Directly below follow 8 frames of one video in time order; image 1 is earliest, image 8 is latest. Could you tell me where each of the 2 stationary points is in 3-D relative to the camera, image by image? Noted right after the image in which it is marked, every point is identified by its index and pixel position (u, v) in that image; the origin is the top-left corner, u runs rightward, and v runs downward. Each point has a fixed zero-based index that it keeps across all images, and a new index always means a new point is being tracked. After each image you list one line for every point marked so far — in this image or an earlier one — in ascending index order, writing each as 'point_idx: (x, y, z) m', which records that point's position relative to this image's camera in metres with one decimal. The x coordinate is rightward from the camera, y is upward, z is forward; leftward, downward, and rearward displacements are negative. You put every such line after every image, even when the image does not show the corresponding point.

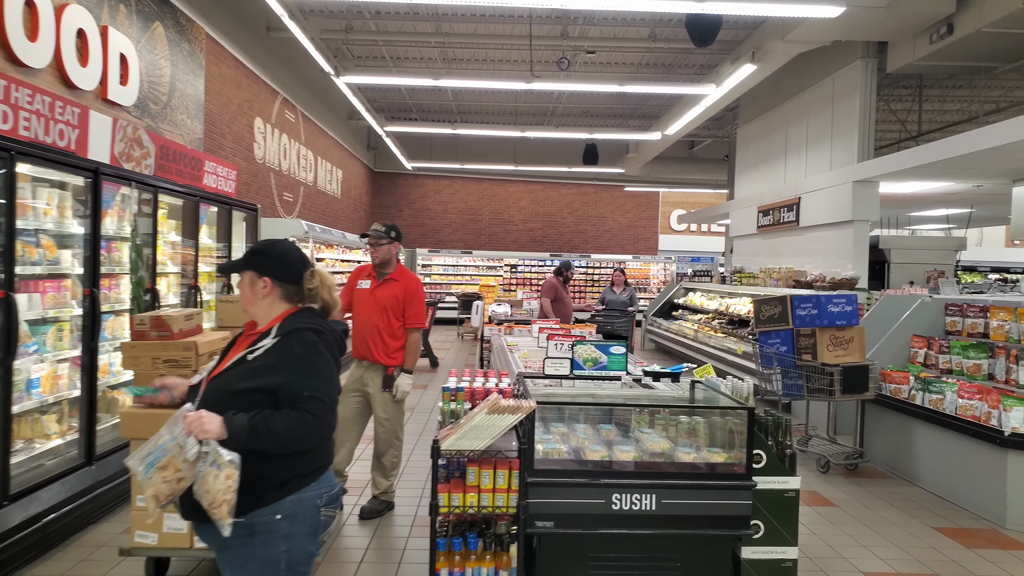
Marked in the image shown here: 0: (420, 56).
0: (-1.8, +4.5, +12.7) m
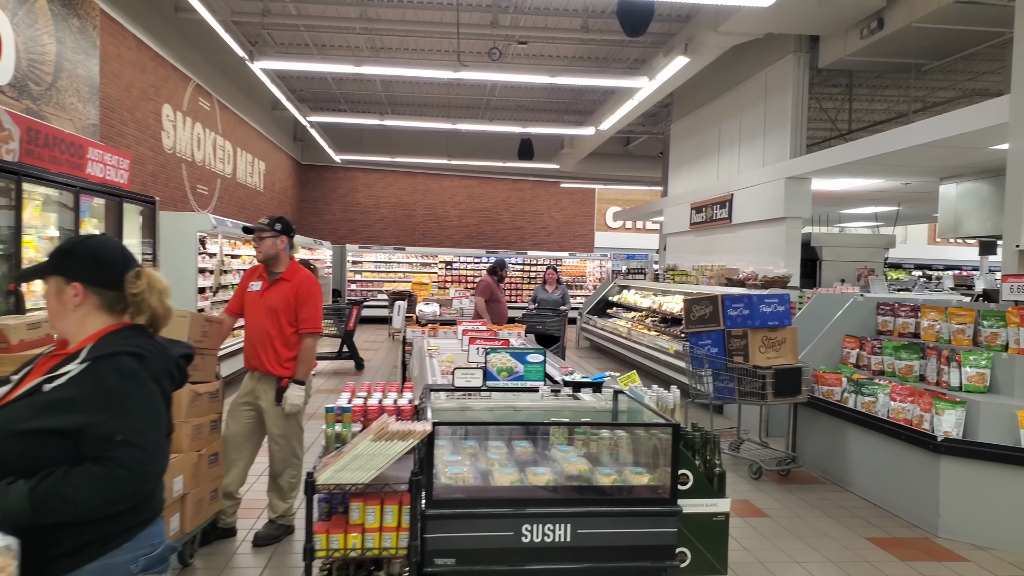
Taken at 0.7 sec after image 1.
0: (-3.0, +4.5, +12.1) m
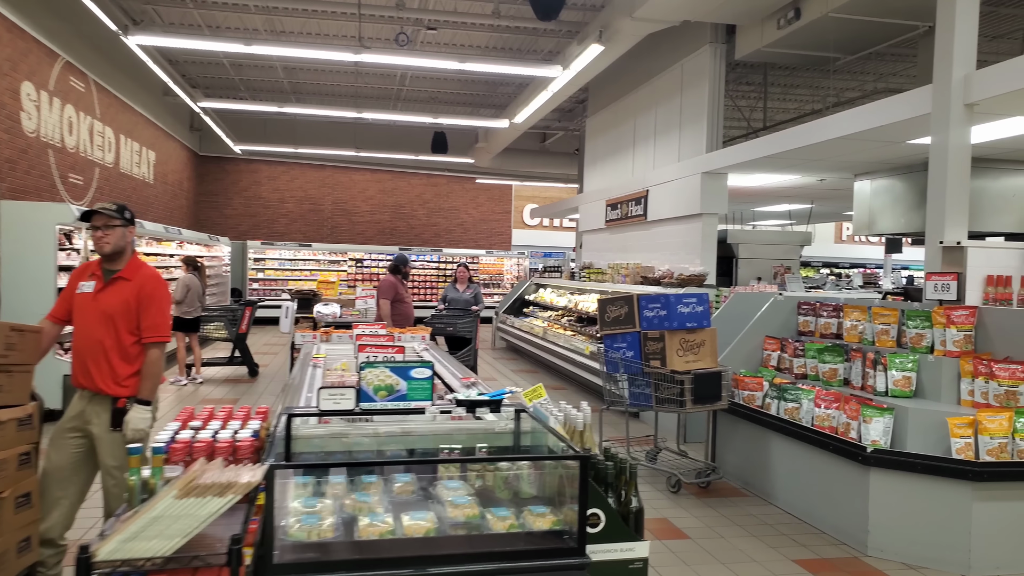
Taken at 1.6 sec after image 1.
0: (-4.6, +4.5, +11.1) m
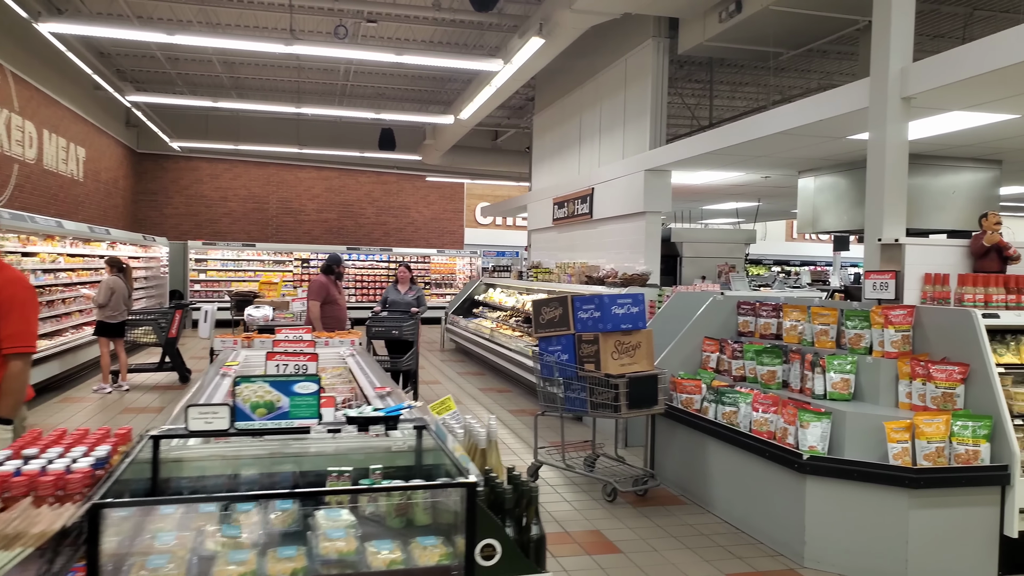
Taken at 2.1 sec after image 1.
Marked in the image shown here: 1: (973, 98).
0: (-5.5, +4.4, +10.5) m
1: (+2.8, +1.2, +4.0) m
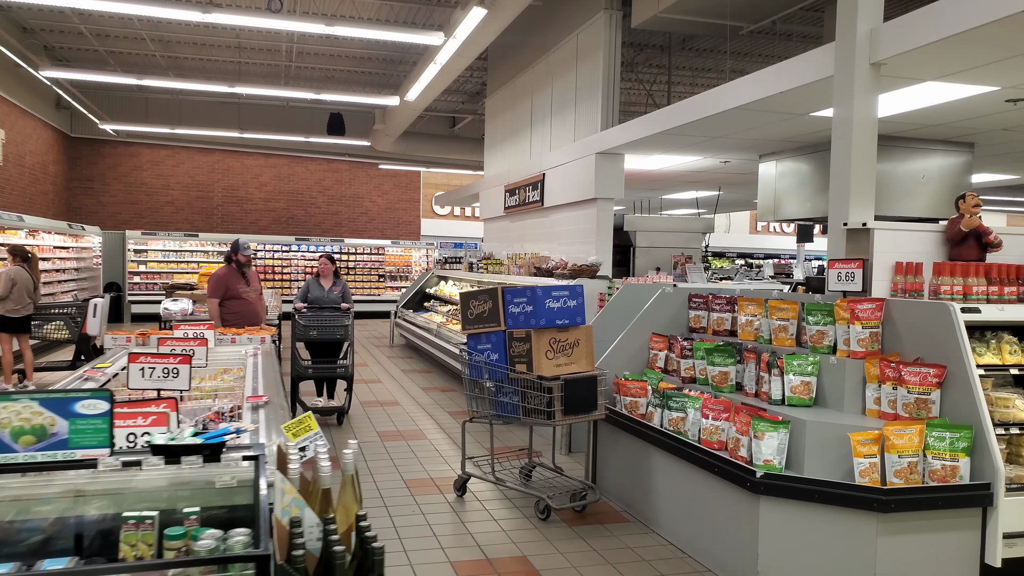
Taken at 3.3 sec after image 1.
0: (-6.2, +4.6, +9.6) m
1: (+2.4, +1.2, +3.6) m
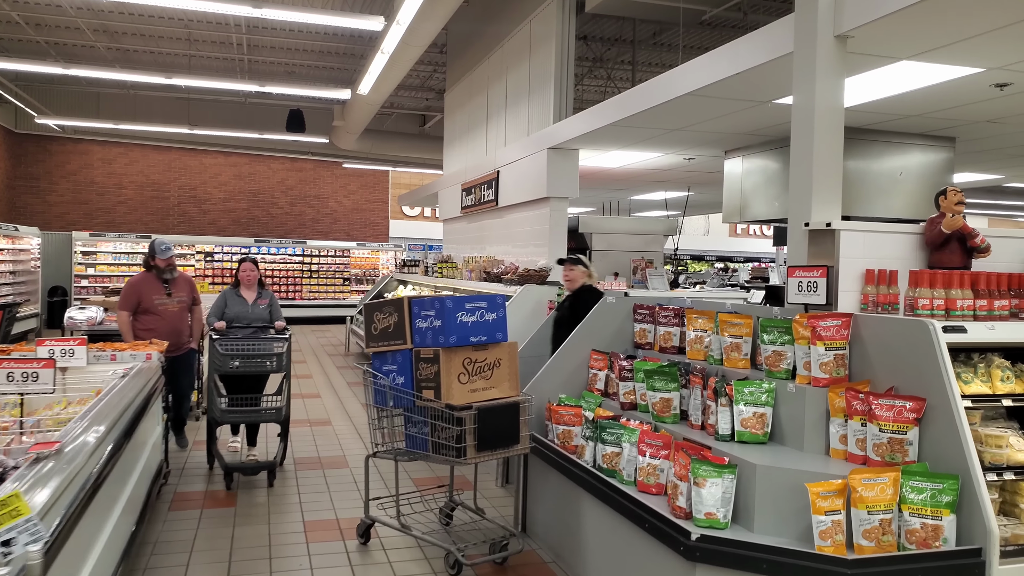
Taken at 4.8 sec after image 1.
0: (-6.8, +4.5, +8.9) m
1: (+1.9, +1.2, +3.1) m
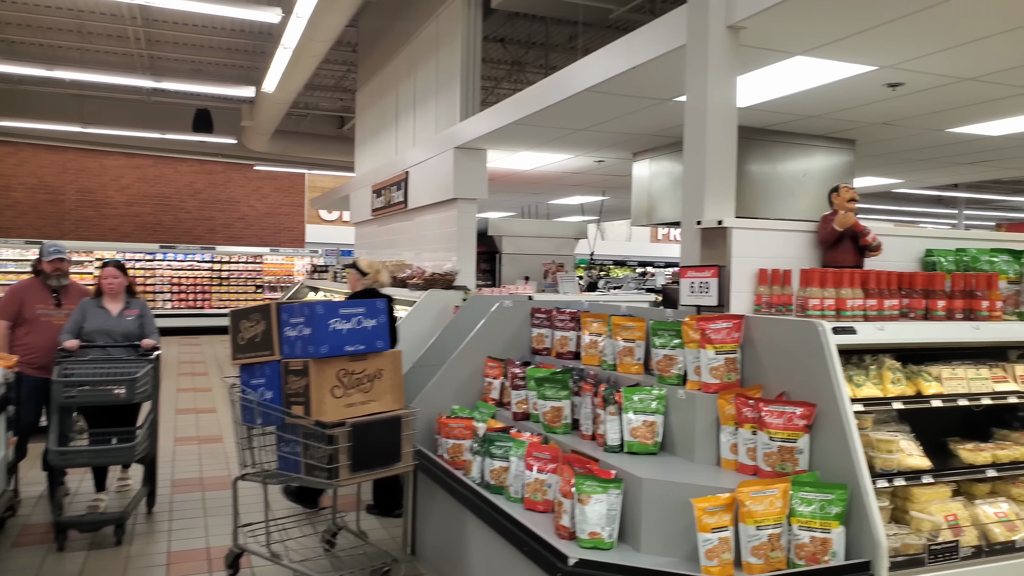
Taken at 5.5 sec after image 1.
0: (-7.9, +4.4, +8.0) m
1: (+1.4, +1.2, +3.0) m
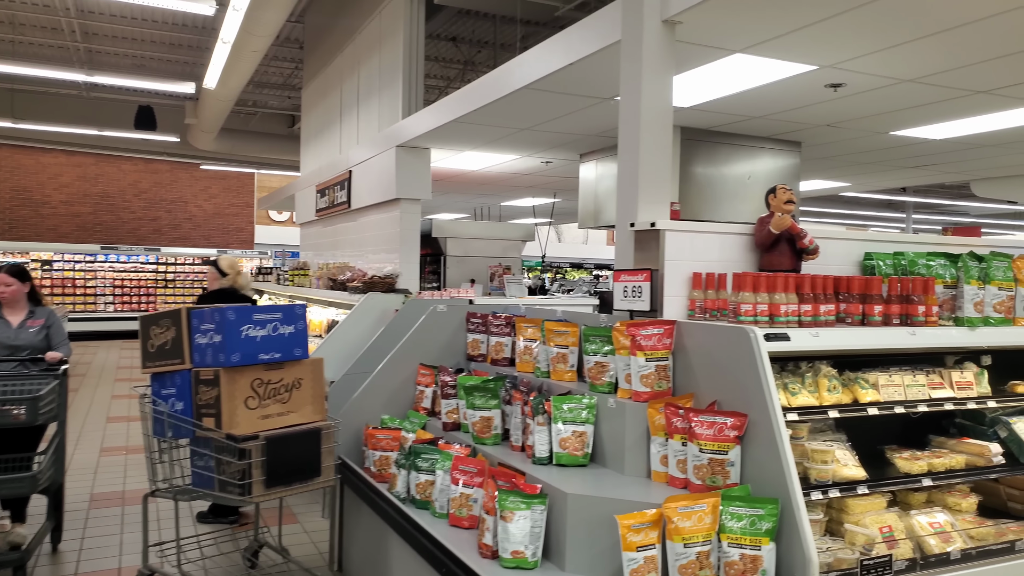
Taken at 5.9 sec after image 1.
0: (-8.4, +4.3, +7.4) m
1: (+1.1, +1.1, +2.9) m
